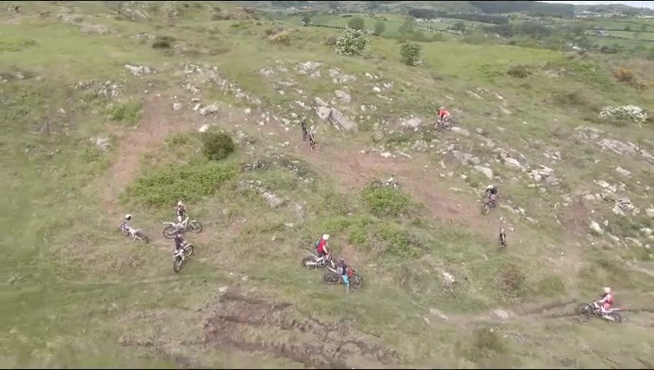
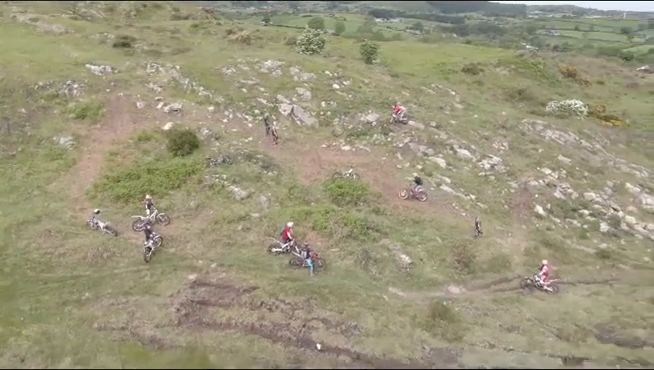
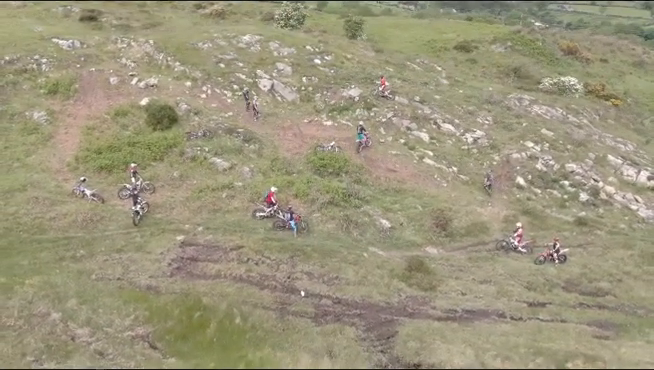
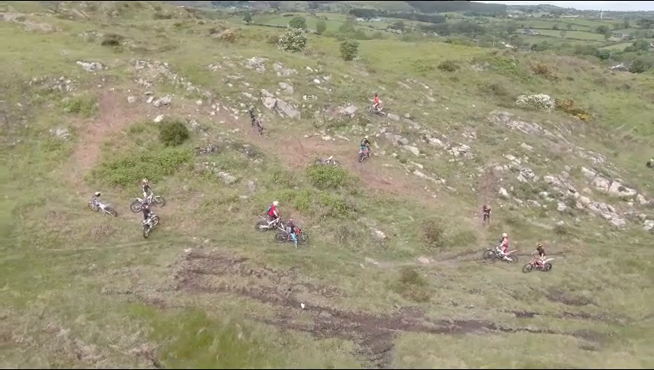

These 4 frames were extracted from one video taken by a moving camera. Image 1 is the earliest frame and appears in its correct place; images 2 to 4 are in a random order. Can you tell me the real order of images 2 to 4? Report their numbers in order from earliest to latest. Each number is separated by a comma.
2, 4, 3
